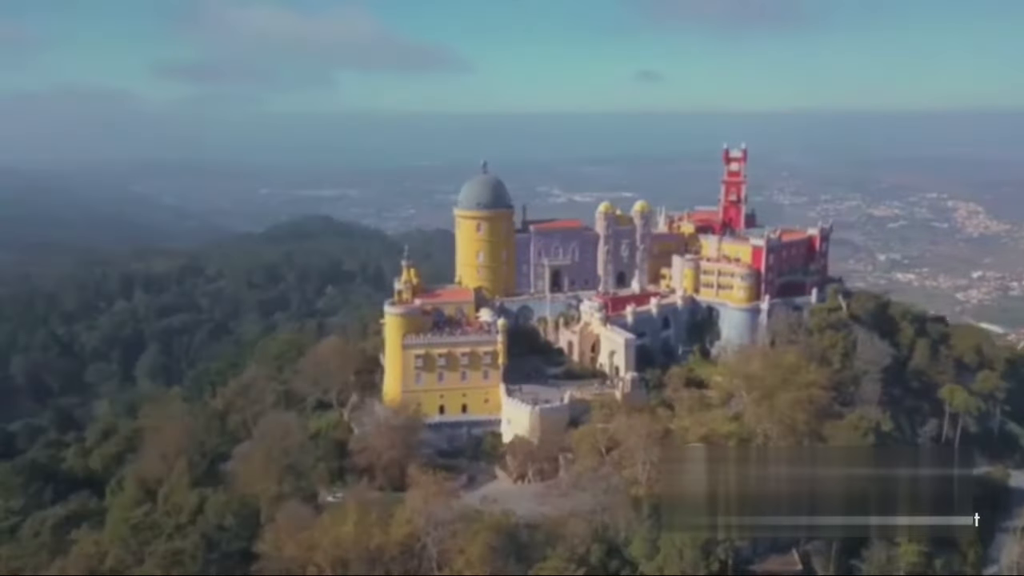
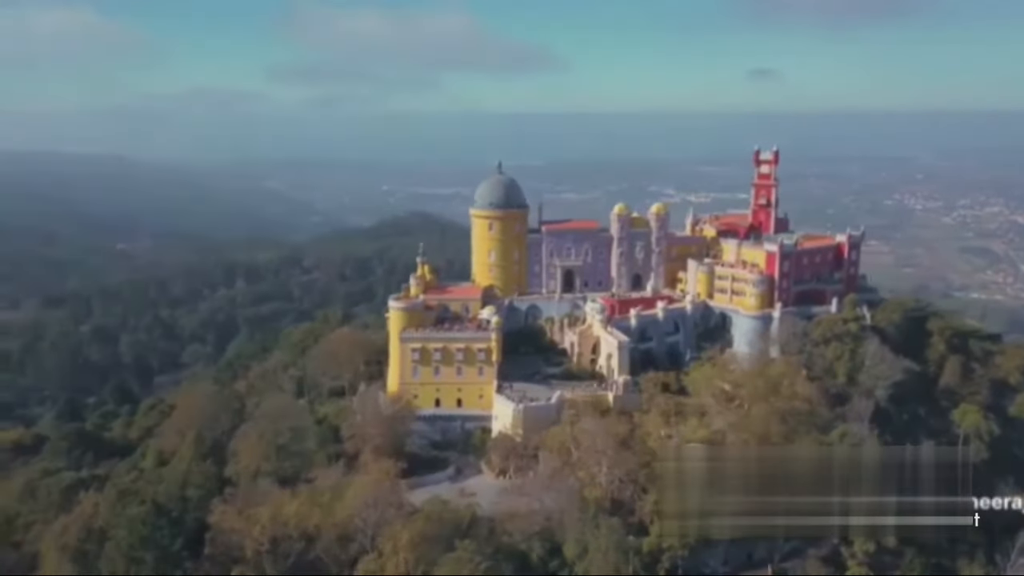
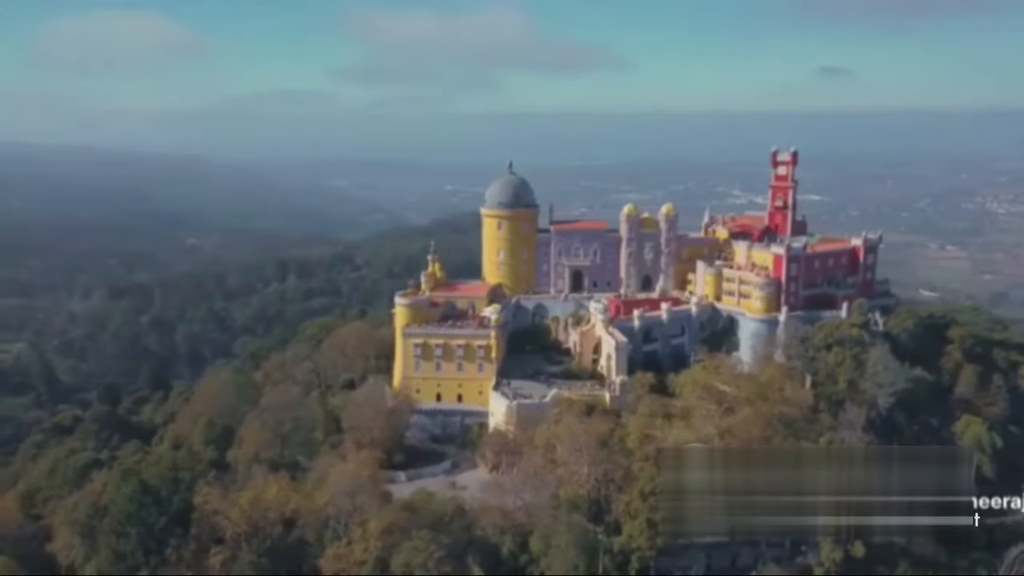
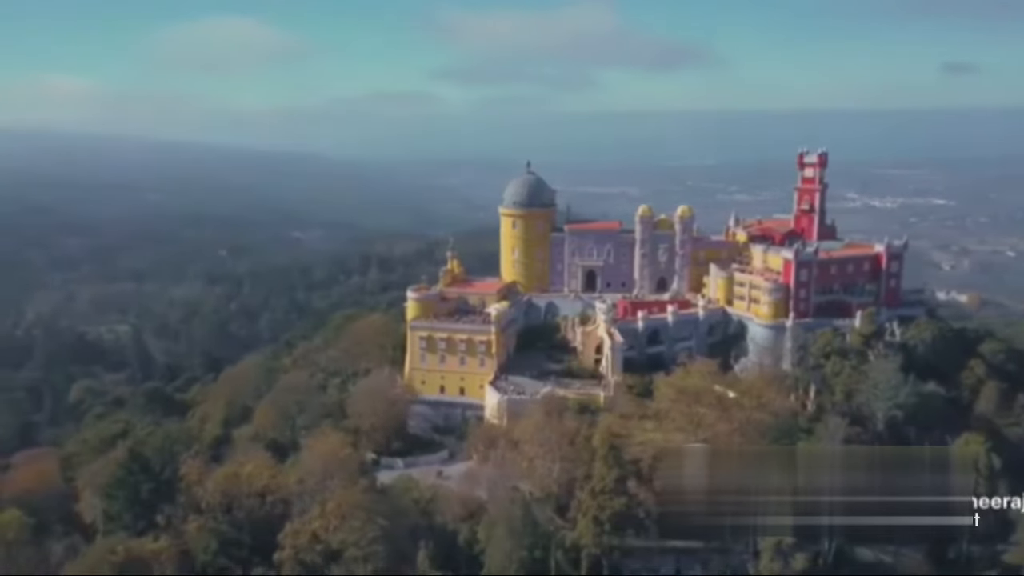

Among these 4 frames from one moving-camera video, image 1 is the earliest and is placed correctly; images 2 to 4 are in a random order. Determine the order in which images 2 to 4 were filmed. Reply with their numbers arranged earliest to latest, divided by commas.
2, 3, 4
